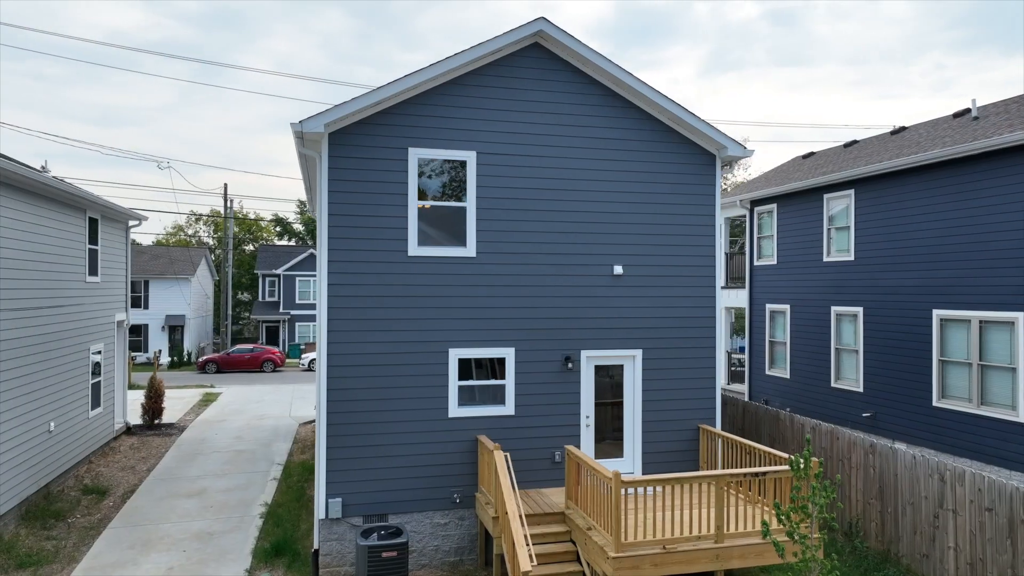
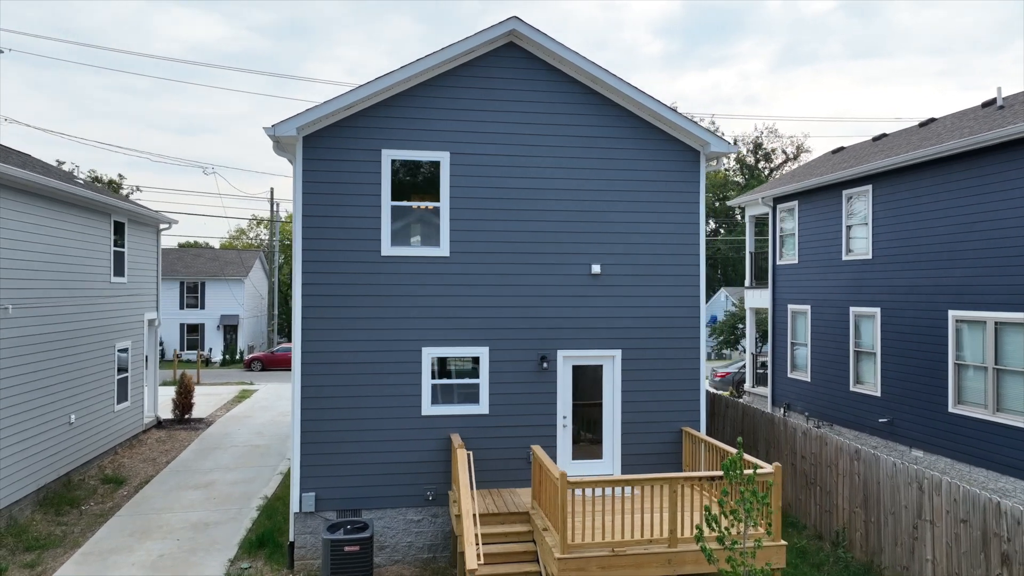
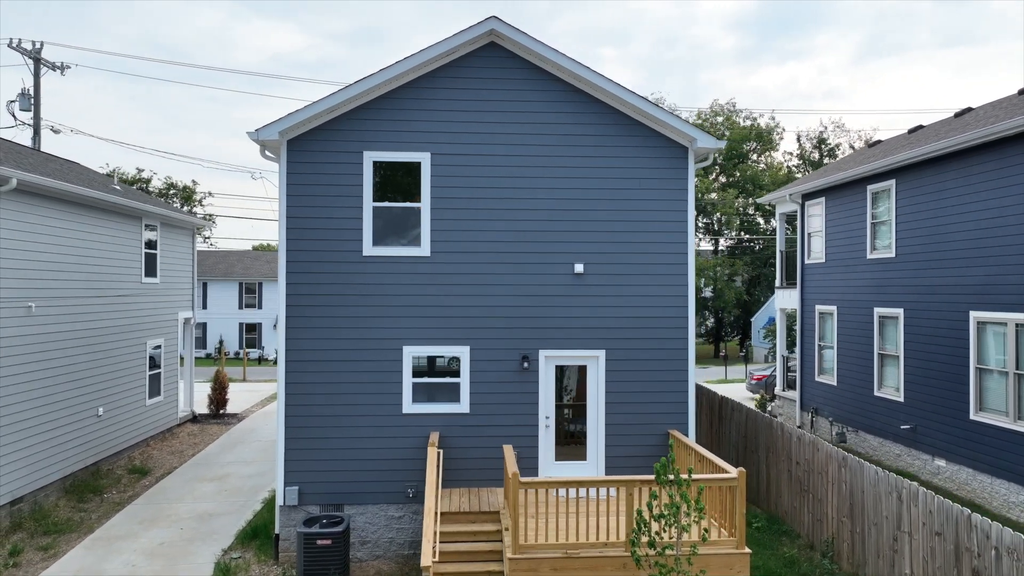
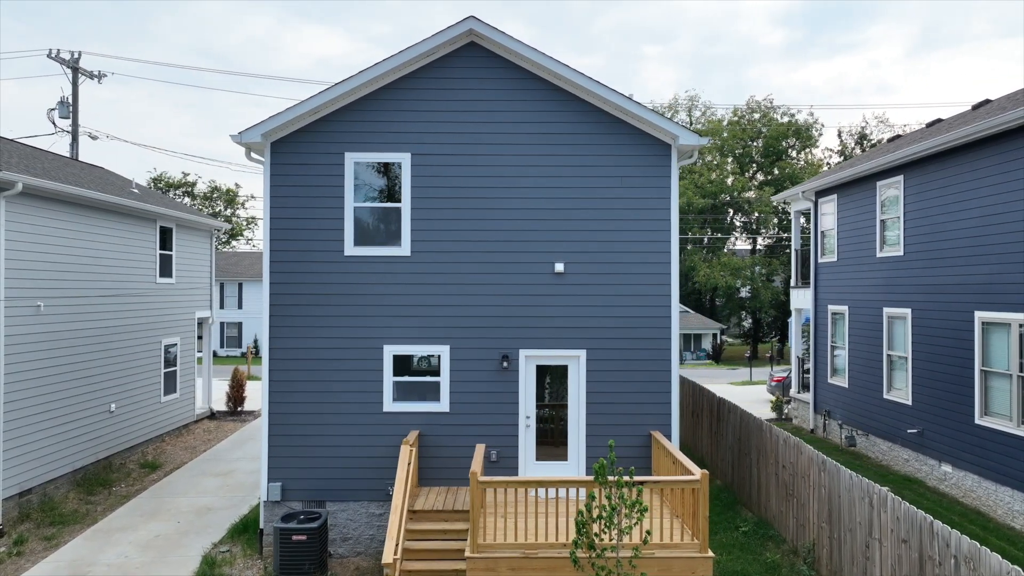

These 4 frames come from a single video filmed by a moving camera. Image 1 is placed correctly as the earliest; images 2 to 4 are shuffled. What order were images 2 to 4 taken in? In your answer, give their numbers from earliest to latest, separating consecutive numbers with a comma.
2, 3, 4
